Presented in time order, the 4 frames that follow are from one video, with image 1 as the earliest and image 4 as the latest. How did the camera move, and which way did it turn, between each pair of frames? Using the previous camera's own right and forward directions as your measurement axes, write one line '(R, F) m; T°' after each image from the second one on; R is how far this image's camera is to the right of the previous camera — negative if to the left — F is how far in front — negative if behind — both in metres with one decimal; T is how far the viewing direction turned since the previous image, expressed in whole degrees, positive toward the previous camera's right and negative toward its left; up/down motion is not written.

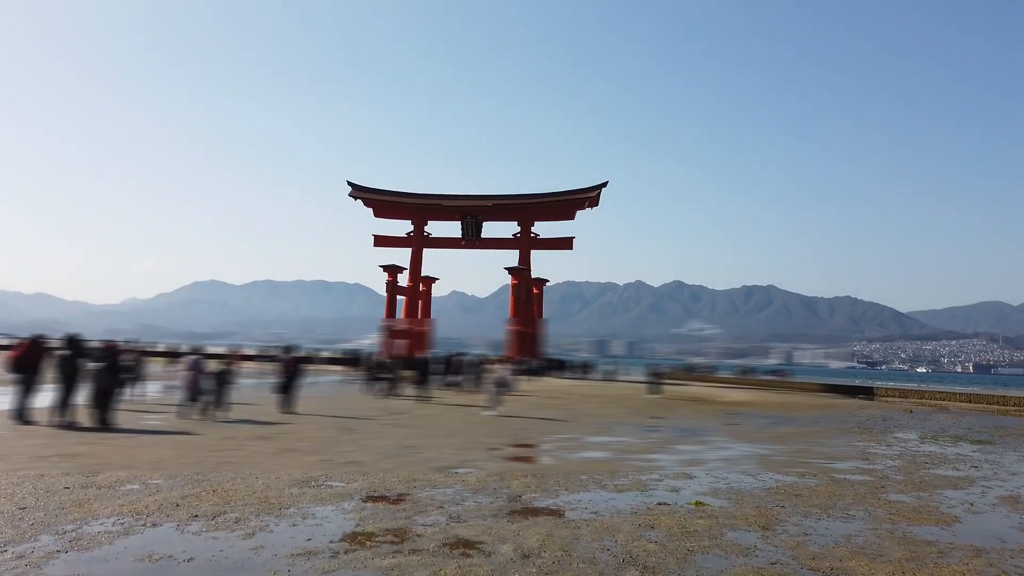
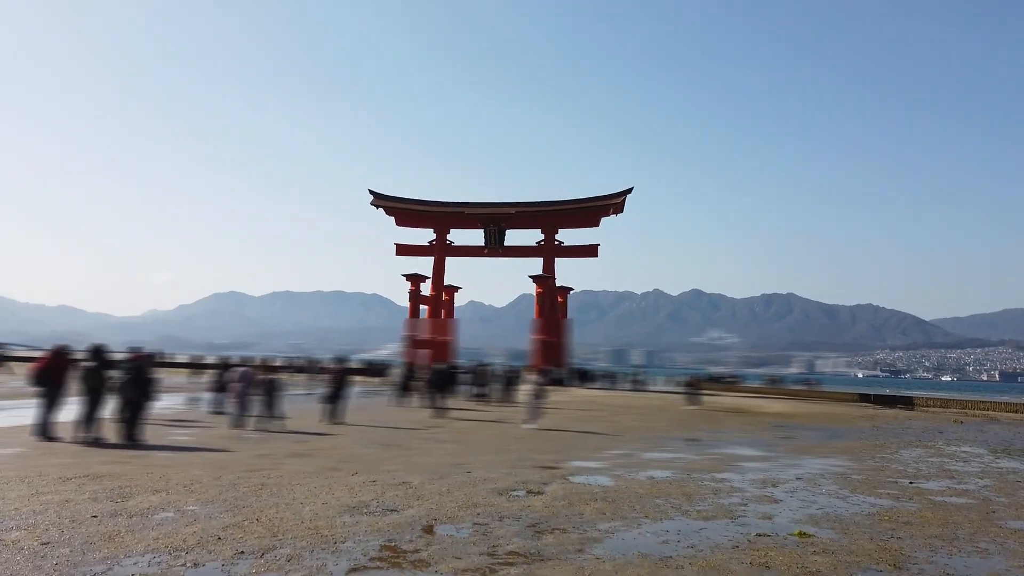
(-0.6, +0.8) m; -1°
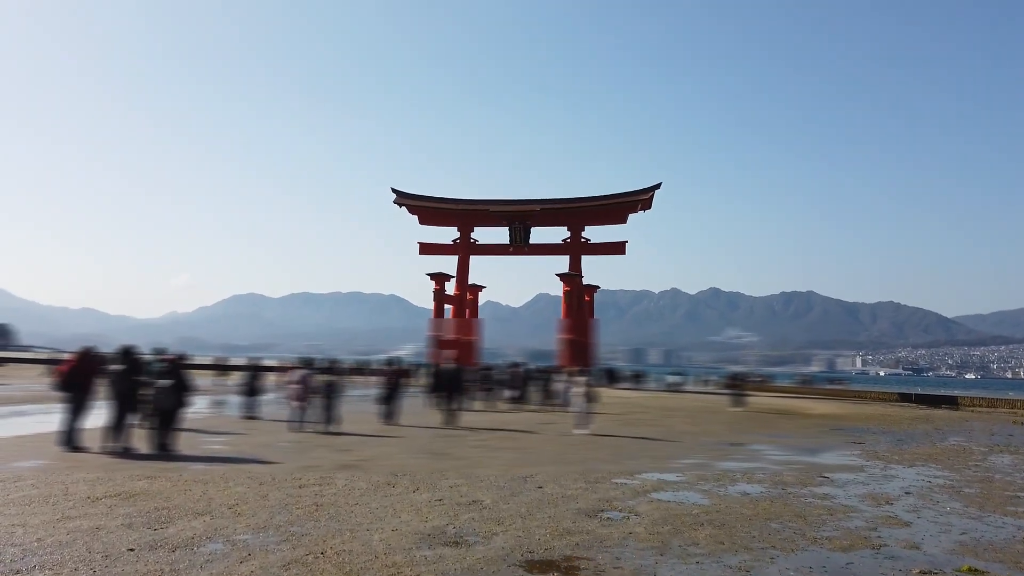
(-0.7, +1.0) m; -1°
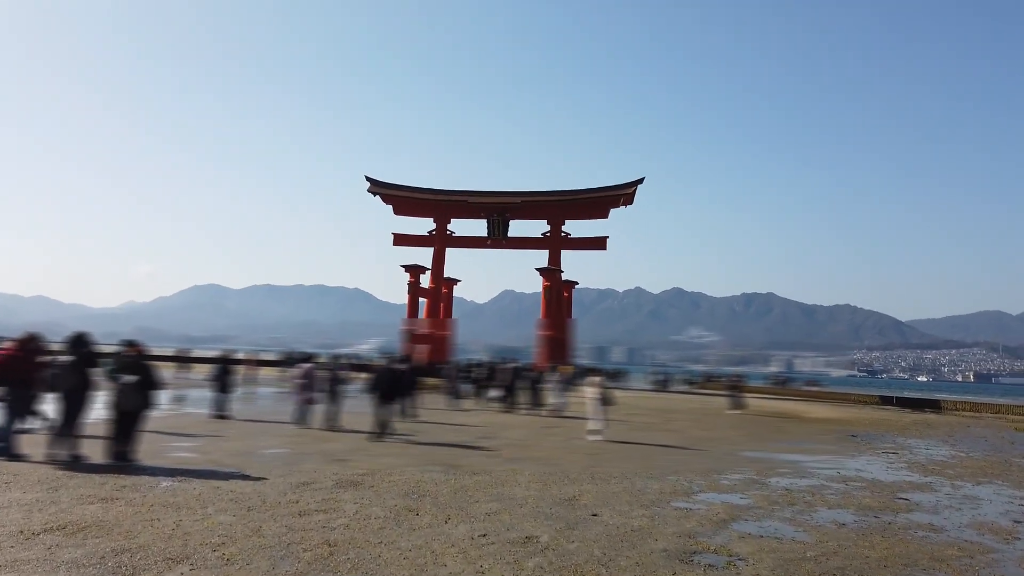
(-0.9, +1.6) m; +3°
